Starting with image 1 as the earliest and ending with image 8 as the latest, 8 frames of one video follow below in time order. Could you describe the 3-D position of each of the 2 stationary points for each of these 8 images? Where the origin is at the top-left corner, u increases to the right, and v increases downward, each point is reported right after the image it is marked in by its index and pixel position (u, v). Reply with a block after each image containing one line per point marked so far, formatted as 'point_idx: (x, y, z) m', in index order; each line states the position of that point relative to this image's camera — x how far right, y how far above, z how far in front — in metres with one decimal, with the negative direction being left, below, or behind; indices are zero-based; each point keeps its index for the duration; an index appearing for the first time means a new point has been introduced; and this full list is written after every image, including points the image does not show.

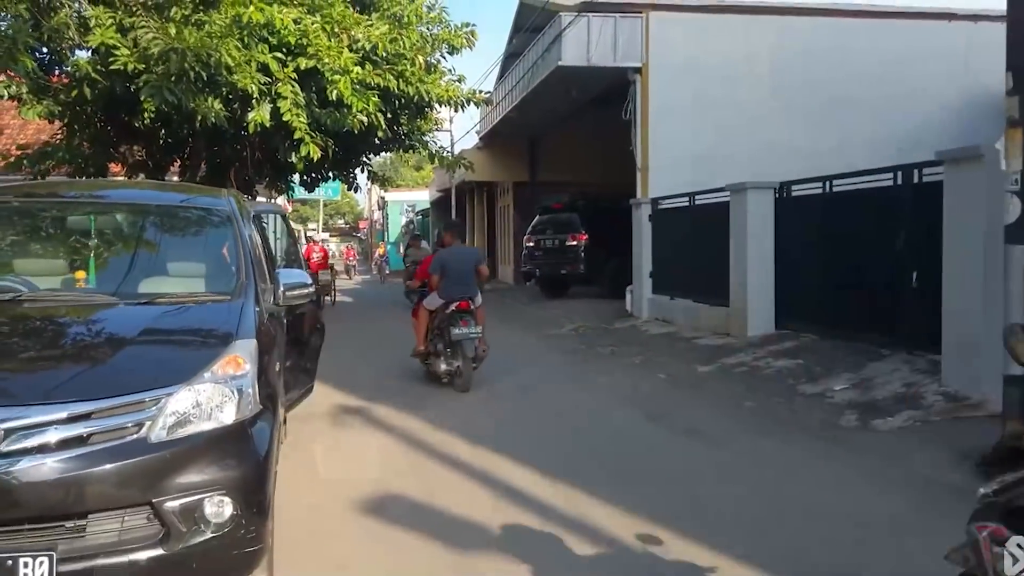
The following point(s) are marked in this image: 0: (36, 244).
0: (-3.0, +0.3, +5.2) m
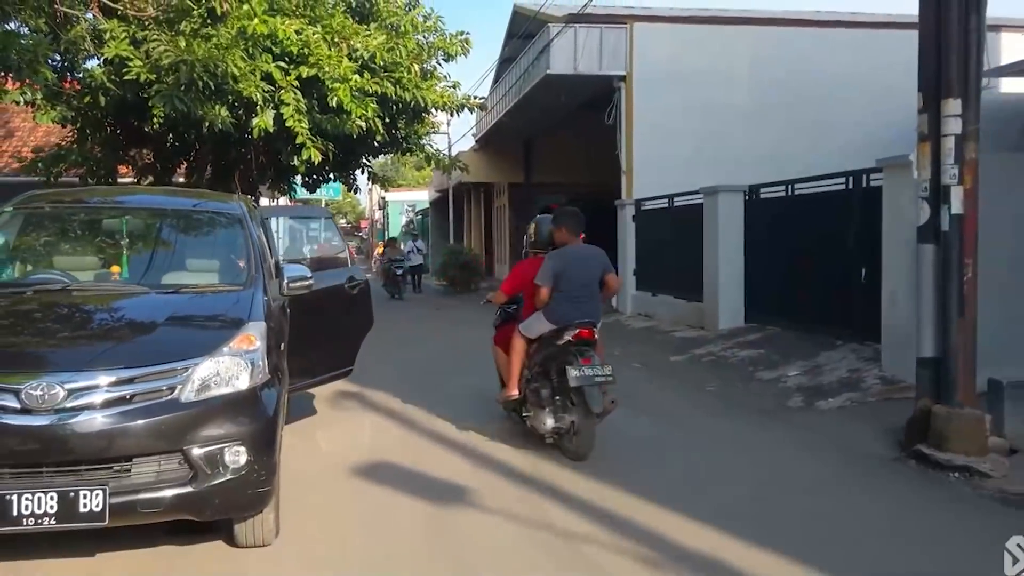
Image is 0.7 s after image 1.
0: (-3.2, +0.3, +6.0) m
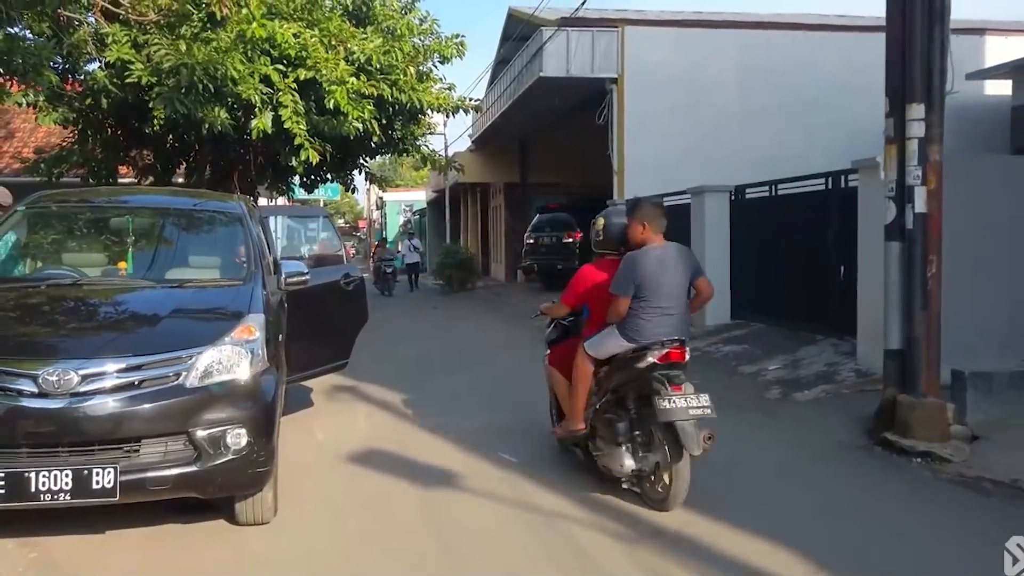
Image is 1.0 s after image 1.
0: (-3.3, +0.3, +6.3) m
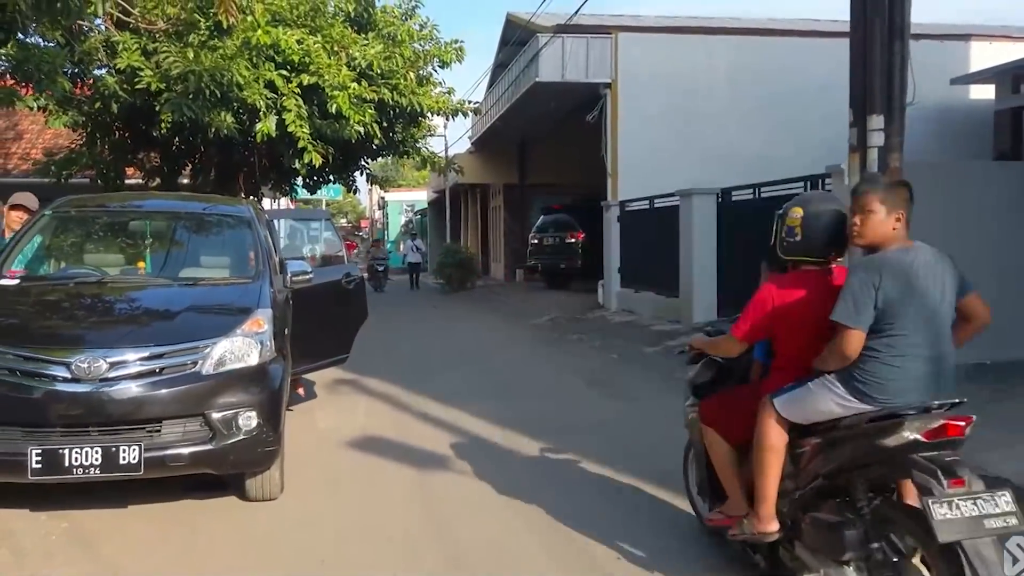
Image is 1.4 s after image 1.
0: (-3.4, +0.4, +6.8) m
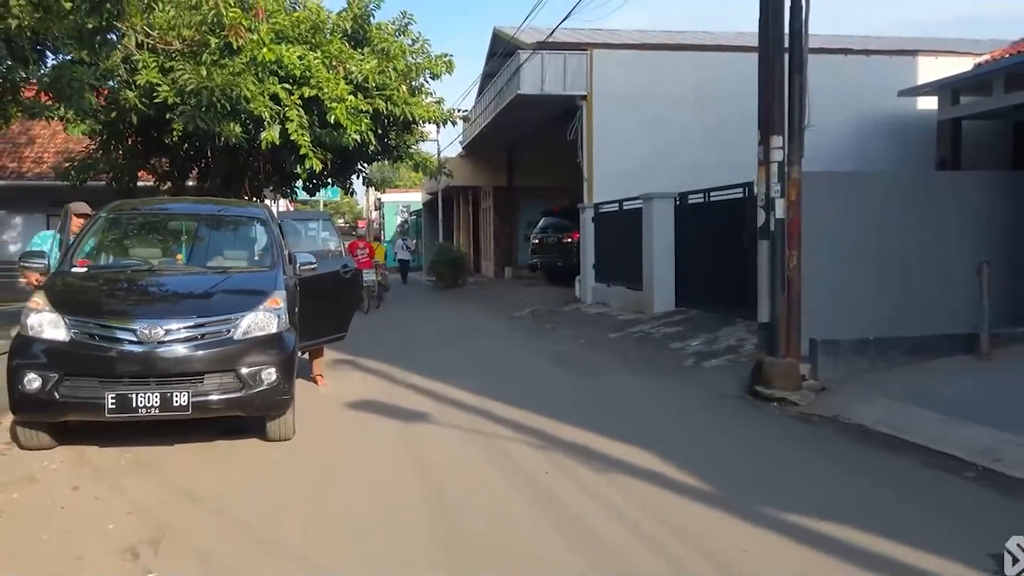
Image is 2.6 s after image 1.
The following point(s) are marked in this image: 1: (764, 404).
0: (-3.8, +0.5, +8.3) m
1: (+2.5, -1.1, +8.1) m
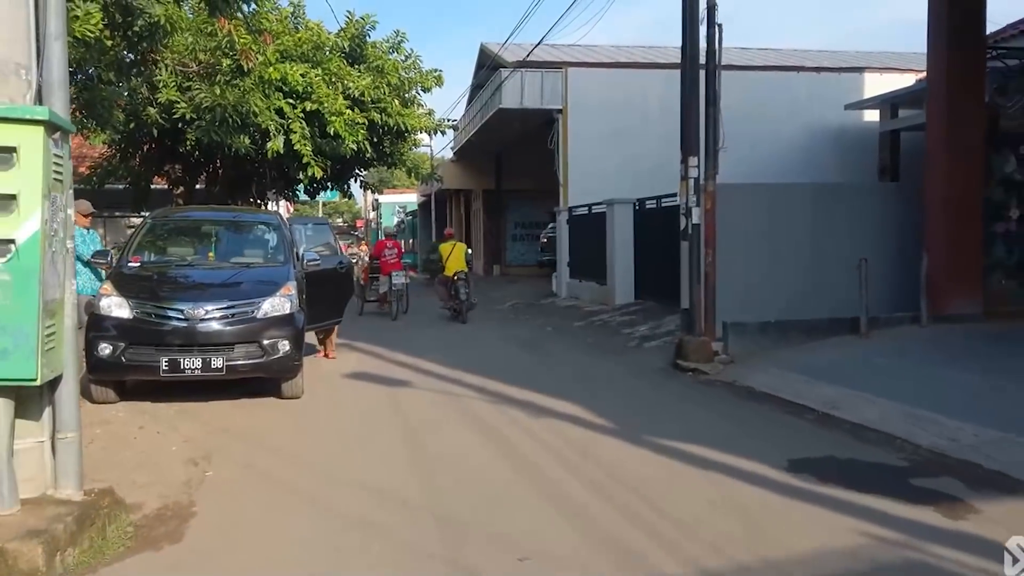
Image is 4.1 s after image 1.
0: (-4.2, +0.6, +10.2) m
1: (+2.0, -1.0, +10.0) m
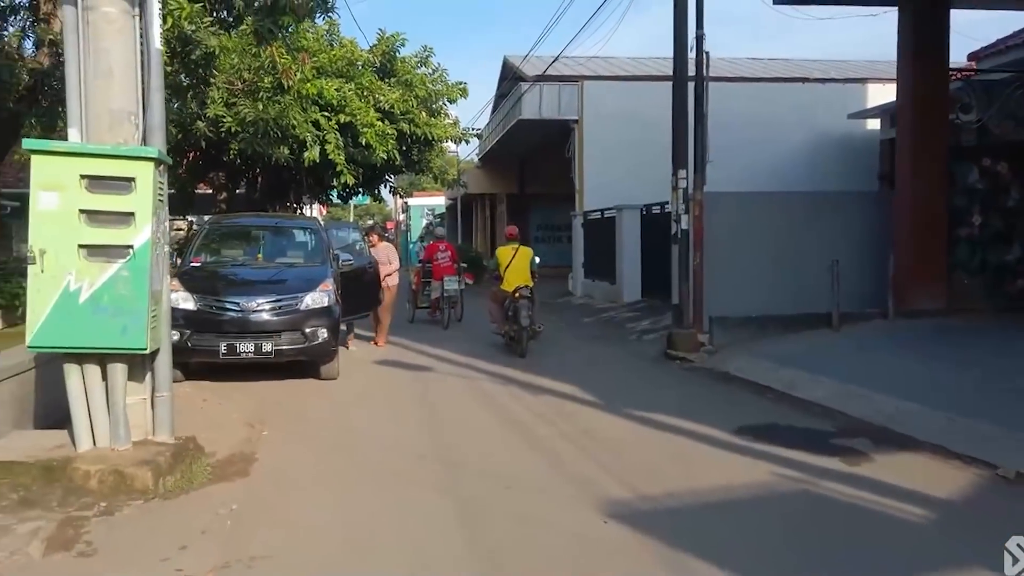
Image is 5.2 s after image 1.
0: (-4.0, +0.6, +11.7) m
1: (+2.2, -1.0, +11.4) m
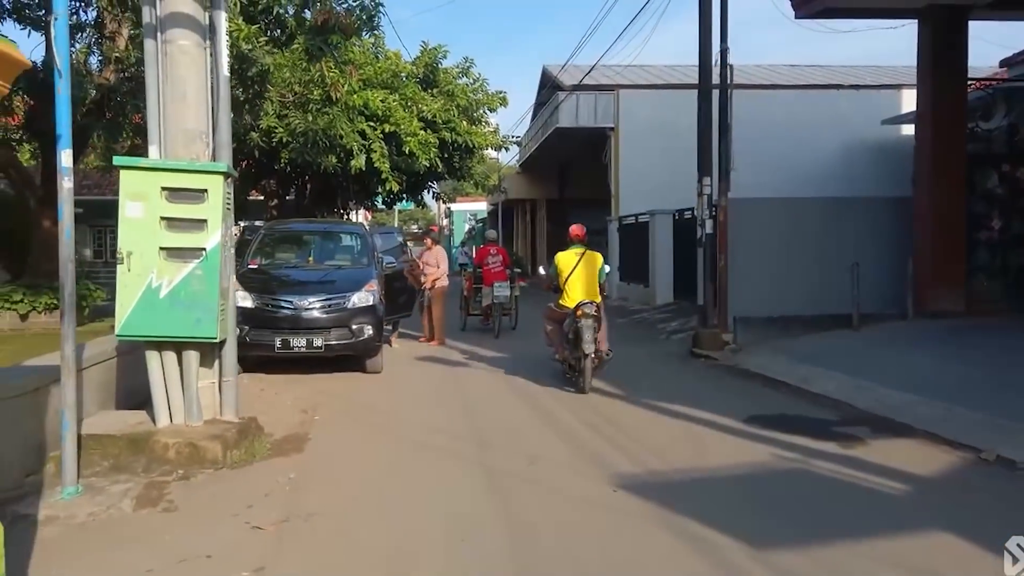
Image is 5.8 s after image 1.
0: (-3.5, +0.6, +12.6) m
1: (+2.6, -1.0, +11.9) m
